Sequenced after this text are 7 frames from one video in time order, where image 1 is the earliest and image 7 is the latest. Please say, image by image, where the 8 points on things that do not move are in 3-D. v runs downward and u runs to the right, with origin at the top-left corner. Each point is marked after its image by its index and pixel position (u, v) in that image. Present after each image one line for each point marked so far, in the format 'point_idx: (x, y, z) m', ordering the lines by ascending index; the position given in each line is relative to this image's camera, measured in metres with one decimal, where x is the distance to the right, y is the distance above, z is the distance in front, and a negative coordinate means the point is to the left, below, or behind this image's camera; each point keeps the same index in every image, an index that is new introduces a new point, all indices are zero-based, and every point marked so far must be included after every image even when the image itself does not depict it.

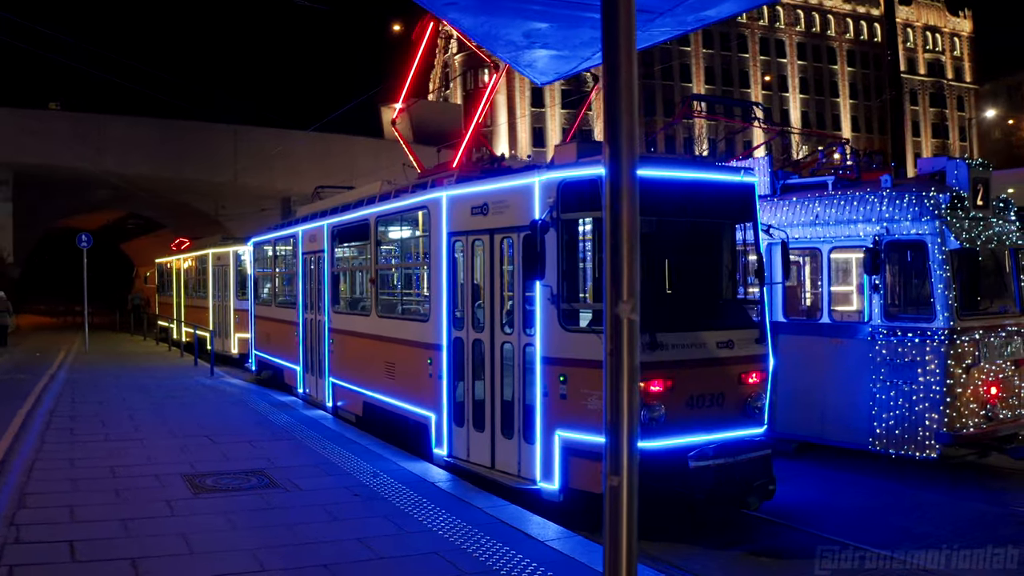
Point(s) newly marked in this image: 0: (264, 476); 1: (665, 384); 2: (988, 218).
0: (-2.5, -1.8, +8.2) m
1: (+1.2, -0.8, +6.6) m
2: (+4.8, +0.7, +8.3) m
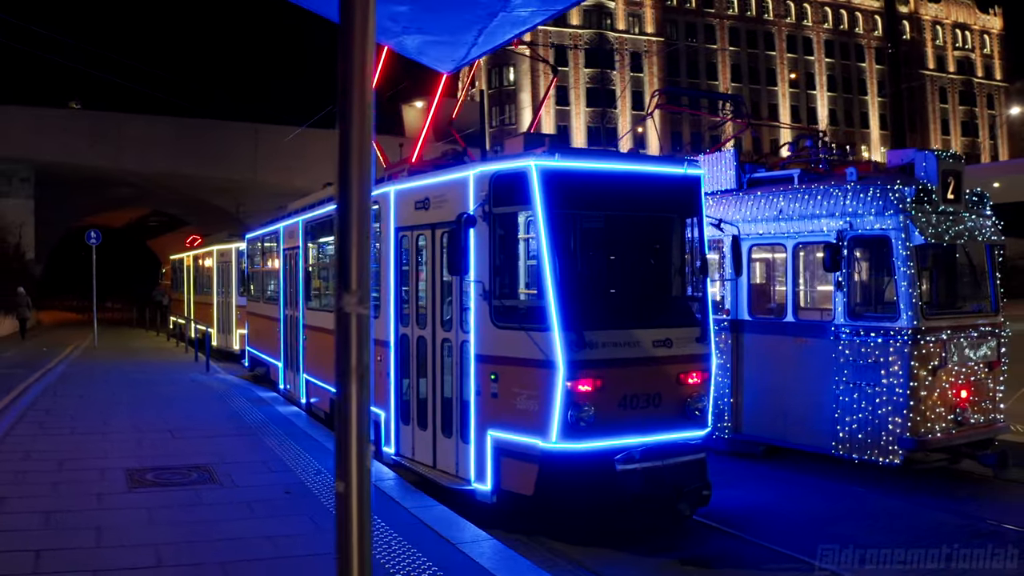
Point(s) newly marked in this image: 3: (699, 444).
0: (-3.0, -1.8, +8.0) m
1: (+0.6, -0.7, +6.4) m
2: (+4.3, +0.7, +7.9) m
3: (+1.4, -1.3, +6.6) m
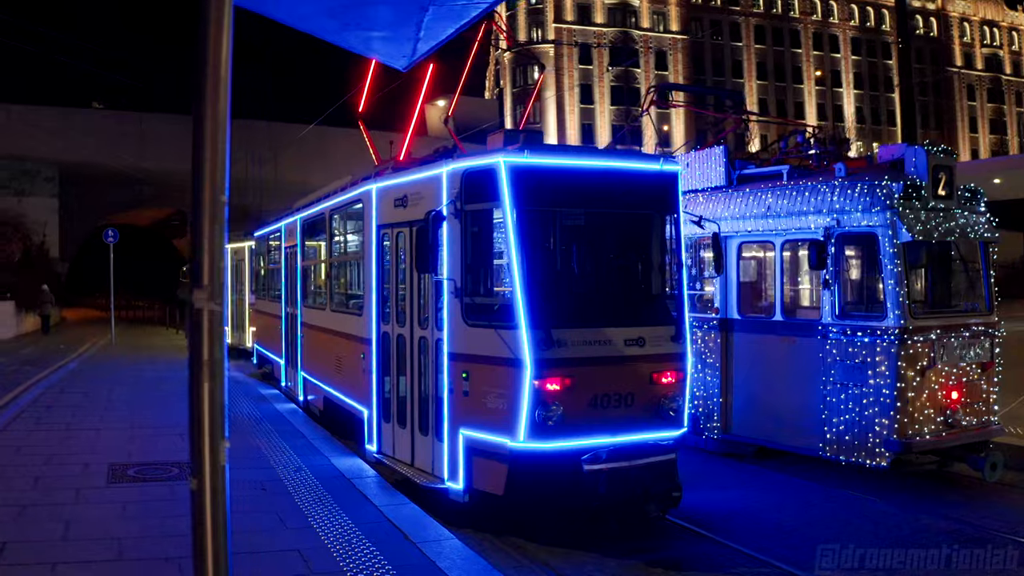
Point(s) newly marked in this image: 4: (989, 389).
0: (-3.2, -1.7, +8.1) m
1: (+0.4, -0.7, +6.3) m
2: (+4.1, +0.7, +7.7) m
3: (+1.2, -1.3, +6.5) m
4: (+4.5, -1.0, +7.9) m
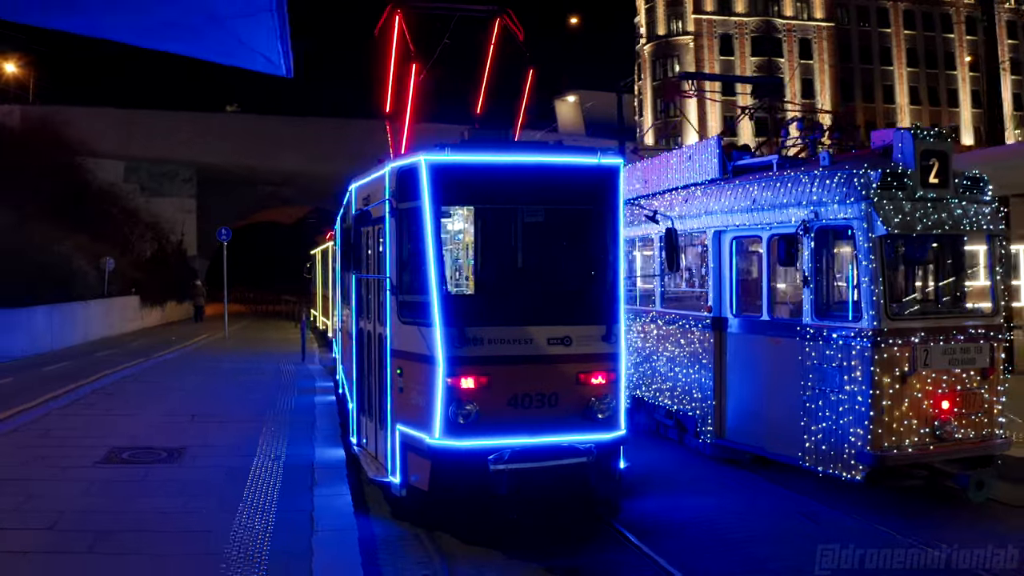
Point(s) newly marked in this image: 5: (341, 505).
0: (-3.5, -1.7, +8.6) m
1: (-0.2, -0.7, +6.2) m
2: (+3.7, +0.8, +7.0) m
3: (+0.6, -1.2, +6.3) m
4: (+4.1, -0.9, +7.1) m
5: (-1.4, -1.7, +6.7) m
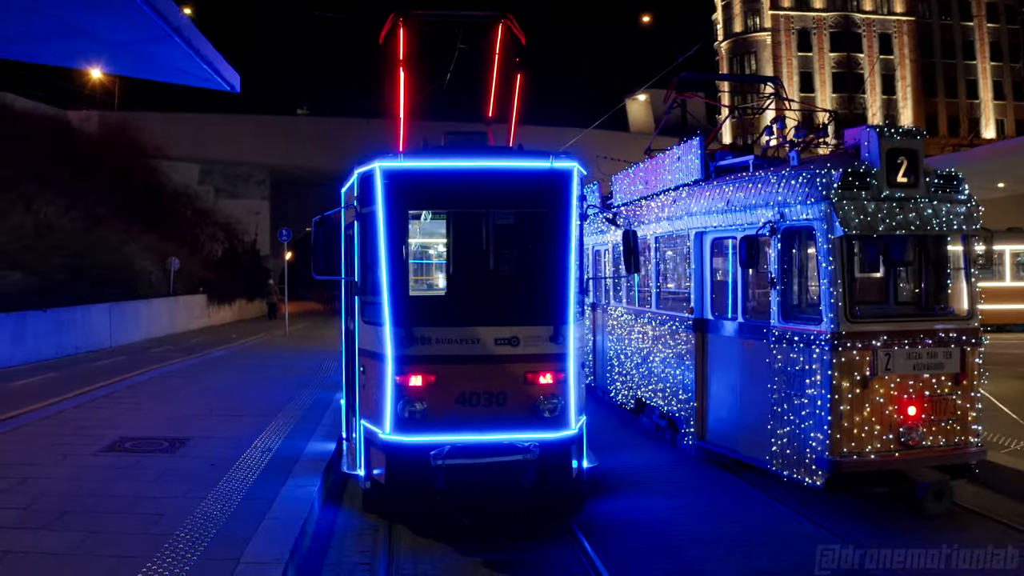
0: (-3.6, -1.7, +9.1) m
1: (-0.6, -0.7, +6.4) m
2: (+3.3, +0.7, +6.8) m
3: (+0.2, -1.2, +6.4) m
4: (+3.8, -1.0, +6.9) m
5: (-1.7, -1.7, +7.0) m
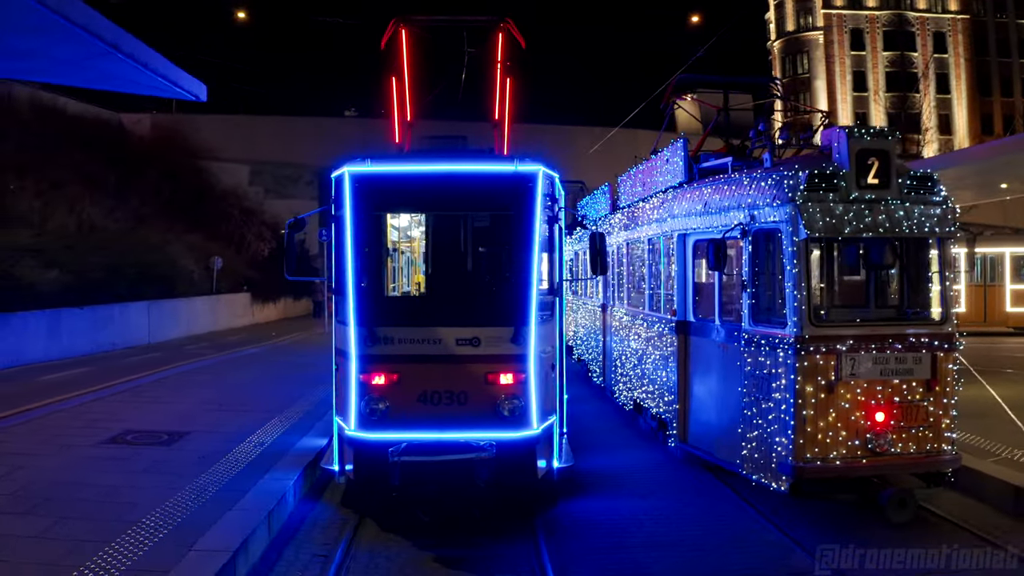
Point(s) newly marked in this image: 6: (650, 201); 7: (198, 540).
0: (-3.8, -1.7, +9.4) m
1: (-1.0, -0.7, +6.6) m
2: (+3.0, +0.7, +6.7) m
3: (-0.2, -1.3, +6.5) m
4: (+3.5, -1.0, +6.7) m
5: (-2.0, -1.7, +7.2) m
6: (+1.6, +1.0, +9.7) m
7: (-2.2, -1.8, +5.8) m
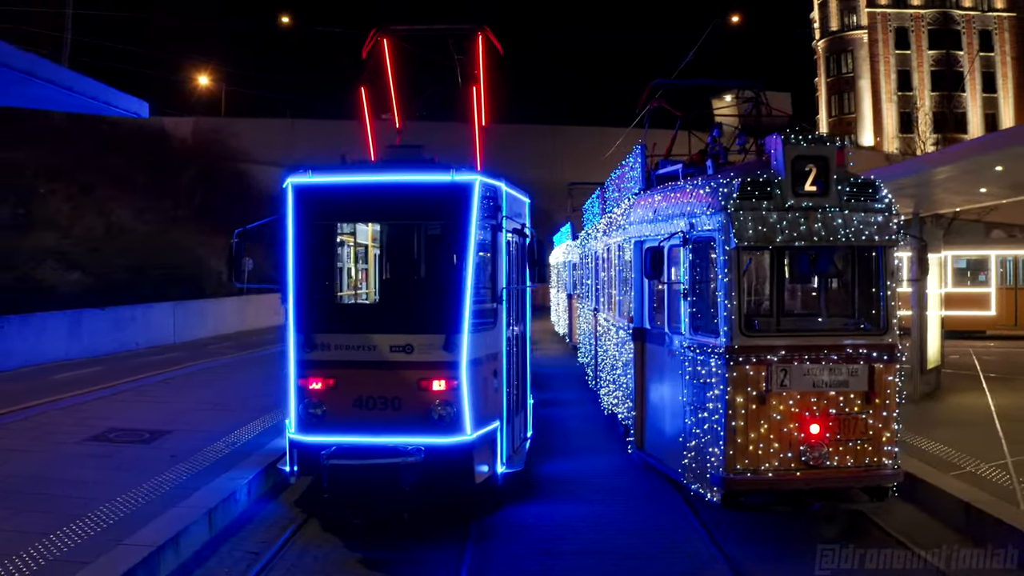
0: (-4.2, -1.7, +9.8) m
1: (-1.5, -0.8, +6.8) m
2: (+2.5, +0.6, +6.7) m
3: (-0.7, -1.3, +6.7) m
4: (+2.9, -1.1, +6.6) m
5: (-2.5, -1.8, +7.4) m
6: (+1.3, +0.9, +9.7) m
7: (-2.8, -1.8, +6.1) m
